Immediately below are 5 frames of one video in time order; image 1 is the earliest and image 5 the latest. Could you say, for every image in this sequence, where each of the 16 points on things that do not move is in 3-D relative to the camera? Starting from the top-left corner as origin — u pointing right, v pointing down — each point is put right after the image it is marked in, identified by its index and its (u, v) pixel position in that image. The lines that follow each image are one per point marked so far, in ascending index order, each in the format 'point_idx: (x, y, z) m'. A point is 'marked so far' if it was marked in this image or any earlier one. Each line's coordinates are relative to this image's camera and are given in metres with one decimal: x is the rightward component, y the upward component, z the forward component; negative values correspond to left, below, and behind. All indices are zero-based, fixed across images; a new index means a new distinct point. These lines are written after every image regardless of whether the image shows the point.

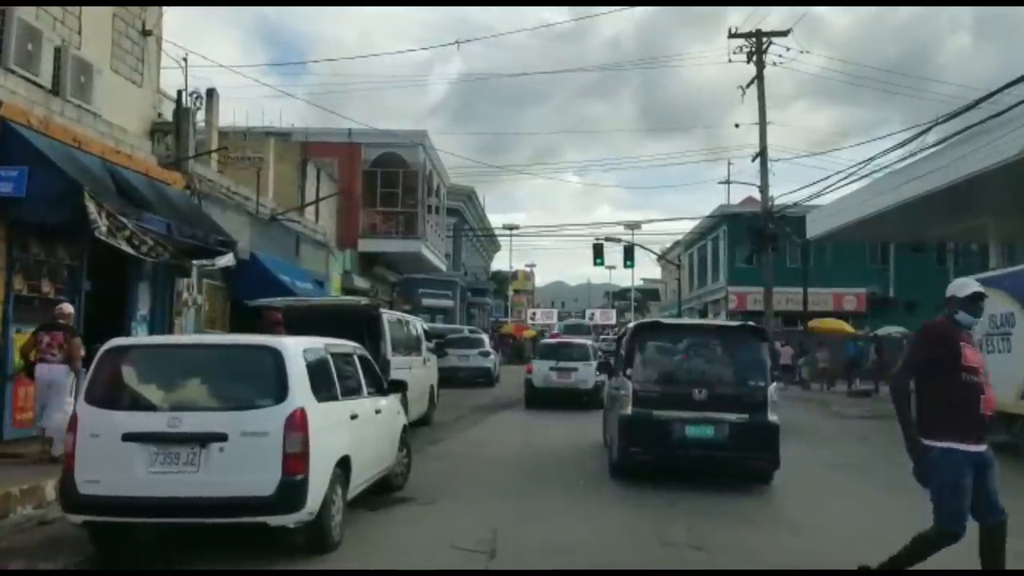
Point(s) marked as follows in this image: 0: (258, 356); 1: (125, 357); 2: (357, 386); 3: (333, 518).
0: (-1.8, -0.5, +7.6) m
1: (-2.8, -0.5, +7.6) m
2: (-1.4, -0.9, +9.4) m
3: (-1.4, -1.7, +8.0) m
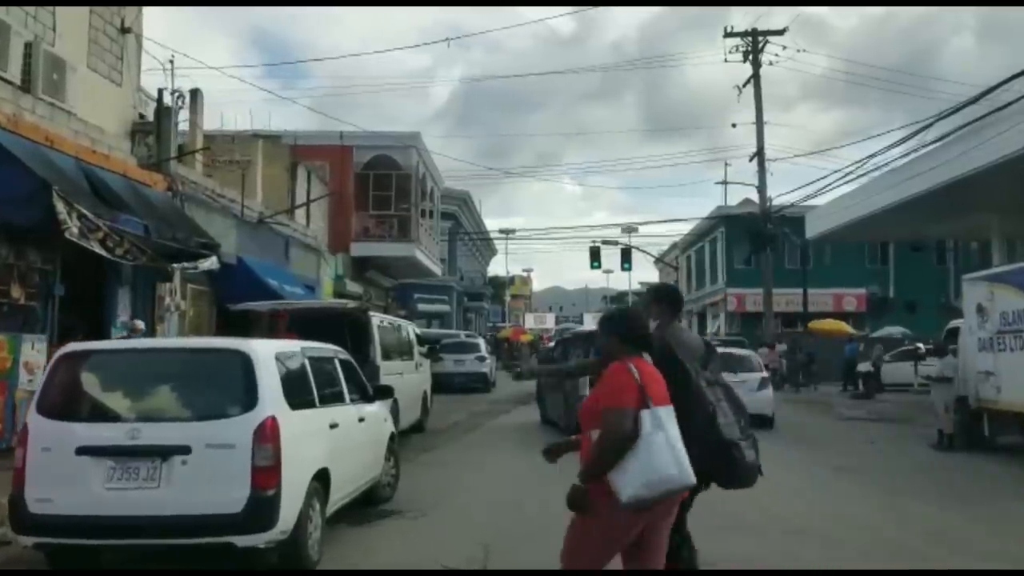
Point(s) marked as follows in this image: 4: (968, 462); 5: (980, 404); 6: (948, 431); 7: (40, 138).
0: (-1.9, -0.5, +7.0) m
1: (-2.9, -0.5, +7.0) m
2: (-1.5, -0.9, +8.8) m
3: (-1.4, -1.7, +7.4) m
4: (+7.4, -2.8, +17.1) m
5: (+7.8, -2.0, +17.6) m
6: (+7.5, -2.5, +18.2) m
7: (-5.9, +1.9, +13.3) m
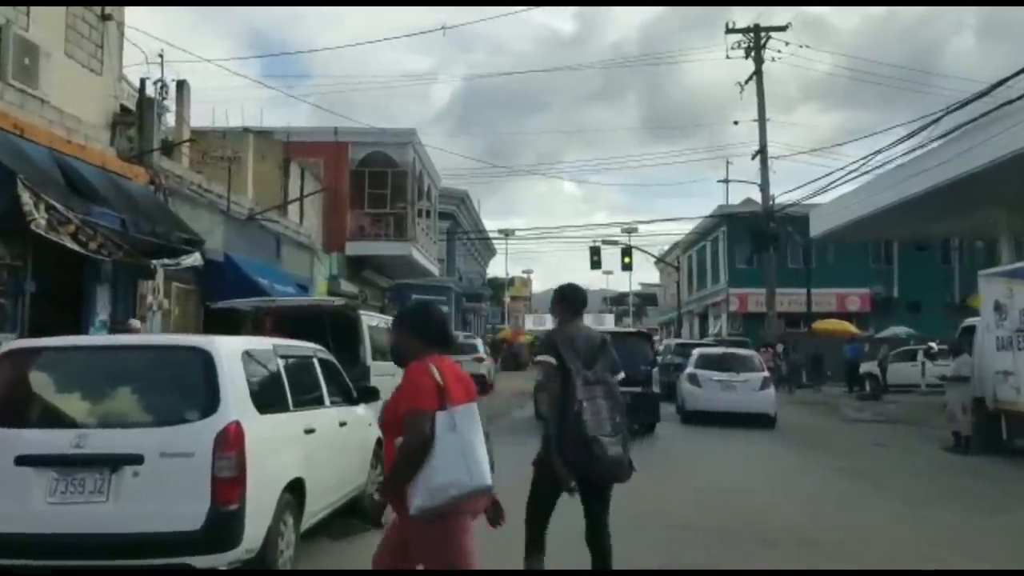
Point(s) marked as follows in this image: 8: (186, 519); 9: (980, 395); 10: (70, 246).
0: (-2.0, -0.4, +6.3) m
1: (-2.9, -0.4, +6.3) m
2: (-1.5, -0.8, +8.1) m
3: (-1.4, -1.7, +6.6) m
4: (+7.4, -2.8, +16.4) m
5: (+7.8, -1.9, +16.9) m
6: (+7.5, -2.4, +17.4) m
7: (-6.0, +1.9, +12.5) m
8: (-1.8, -1.3, +5.9) m
9: (+7.7, -1.8, +17.3) m
10: (-4.9, +0.5, +11.7) m
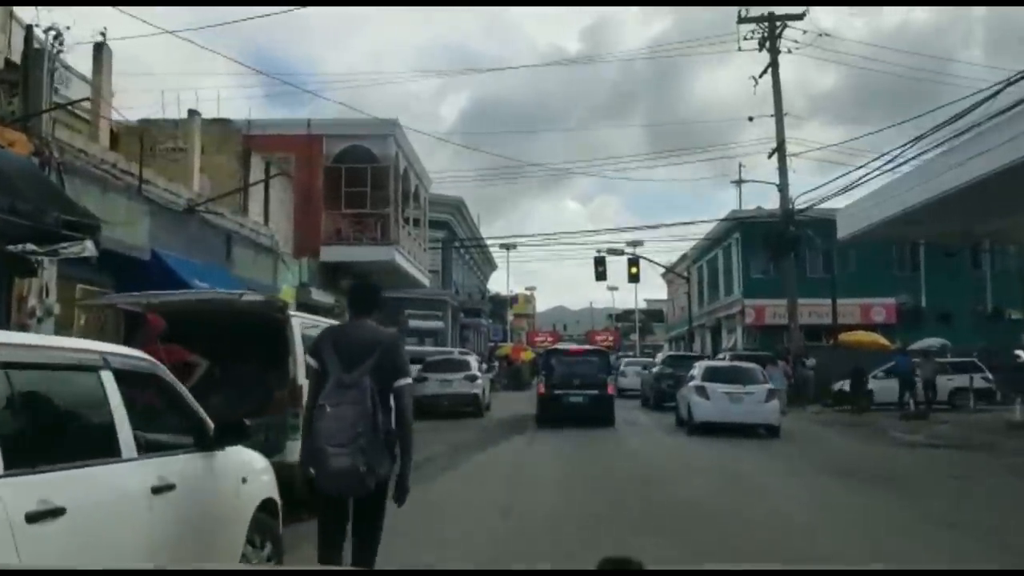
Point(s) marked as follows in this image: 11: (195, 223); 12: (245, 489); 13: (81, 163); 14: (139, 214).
0: (-2.2, -0.2, +2.6) m
1: (-3.1, -0.2, +2.6) m
2: (-1.7, -0.6, +4.4) m
3: (-1.6, -1.4, +3.0) m
4: (+7.2, -2.6, +12.7) m
5: (+7.6, -1.8, +13.2) m
6: (+7.3, -2.3, +13.7) m
7: (-6.2, +2.0, +9.0) m
8: (-2.0, -1.1, +2.2) m
9: (+7.5, -1.6, +13.6) m
10: (-5.1, +0.6, +8.1) m
11: (-5.7, +1.2, +18.7) m
12: (-1.5, -1.1, +6.0) m
13: (-5.9, +1.7, +14.3) m
14: (-5.8, +1.2, +16.2) m
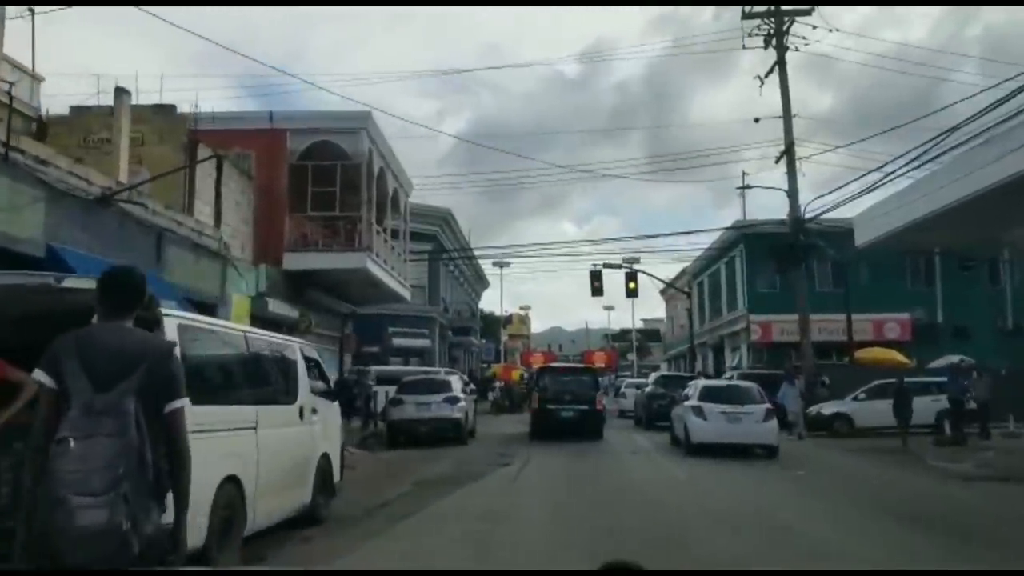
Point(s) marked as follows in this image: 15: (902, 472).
0: (-2.4, 0.0, -0.4) m
1: (-3.3, 0.0, -0.4) m
2: (-1.9, -0.4, +1.3) m
3: (-1.9, -1.2, -0.1) m
4: (+7.0, -2.6, +9.6) m
5: (+7.4, -1.7, +10.1) m
6: (+7.1, -2.2, +10.6) m
7: (-6.5, +2.1, +5.9) m
8: (-2.3, -0.8, -0.9) m
9: (+7.3, -1.6, +10.5) m
10: (-5.4, +0.7, +5.0) m
11: (-6.0, +1.1, +15.6) m
12: (-1.7, -0.9, +2.9) m
13: (-6.2, +1.7, +11.3) m
14: (-6.1, +1.1, +13.2) m
15: (+7.3, -3.4, +19.6) m
